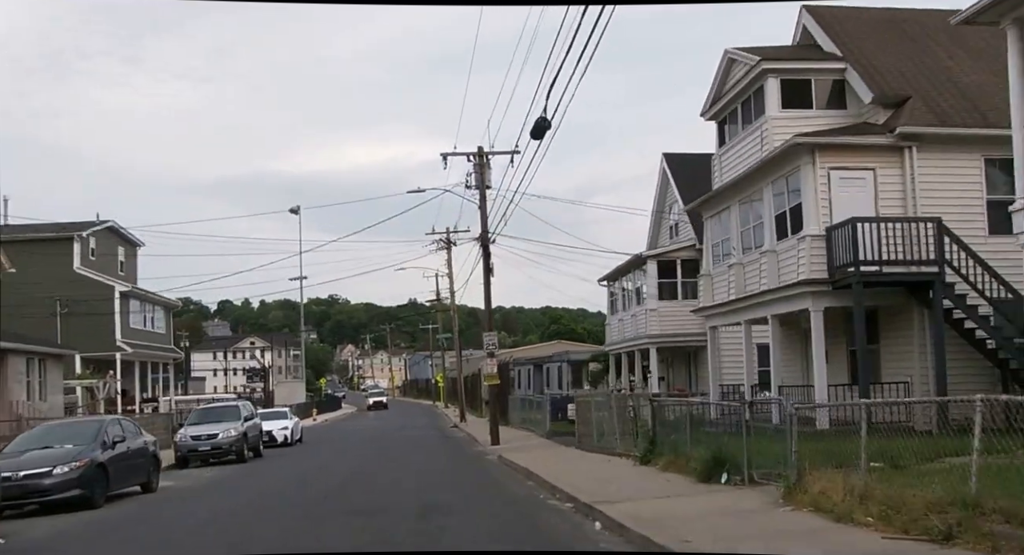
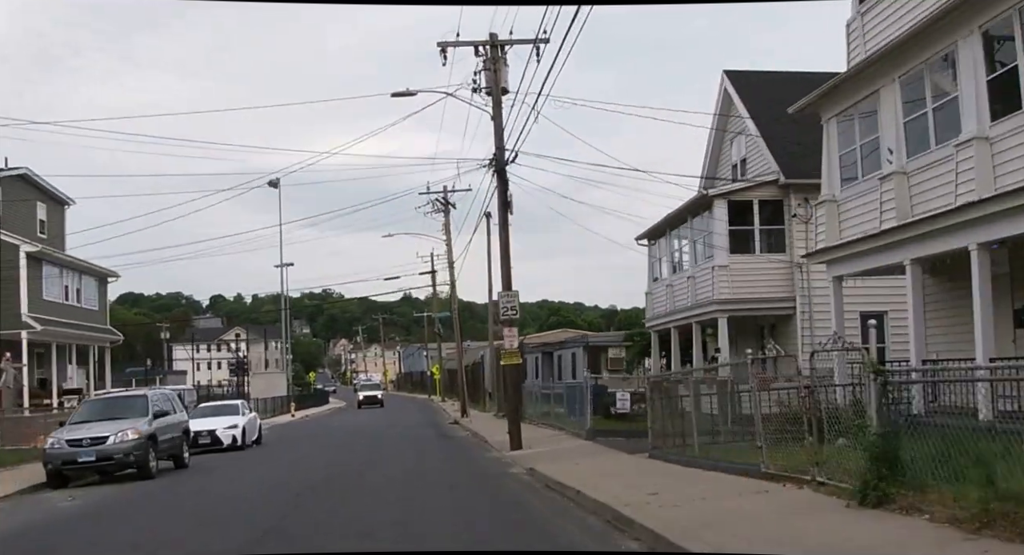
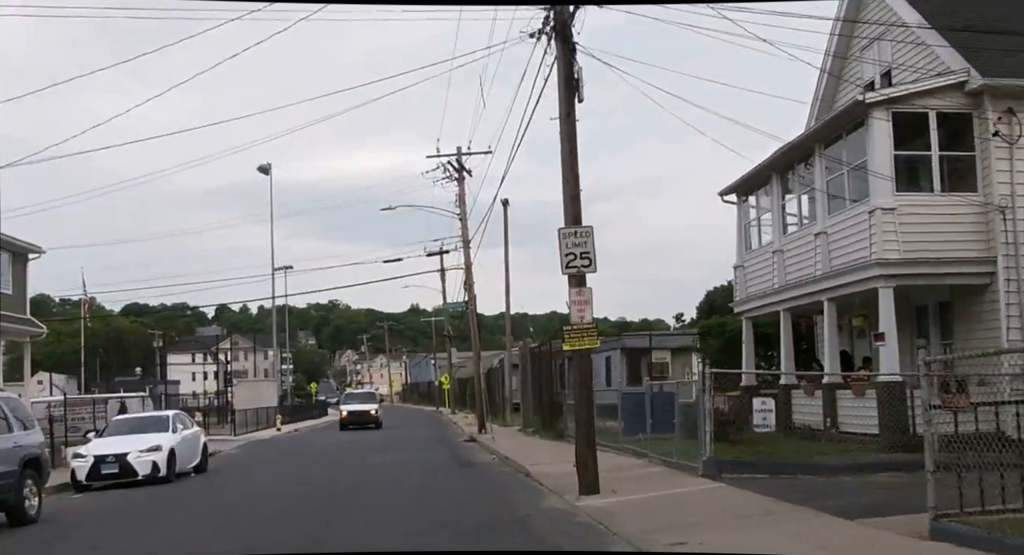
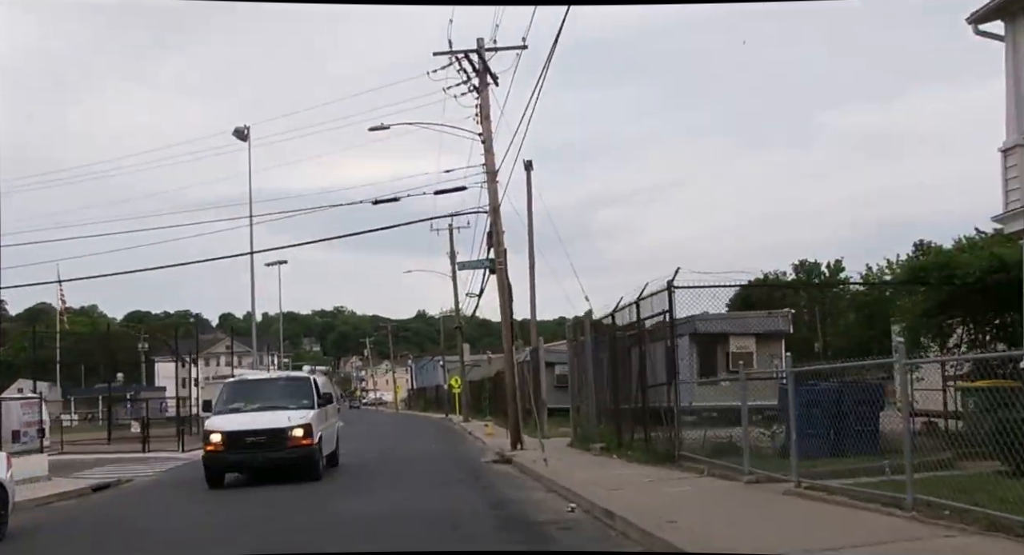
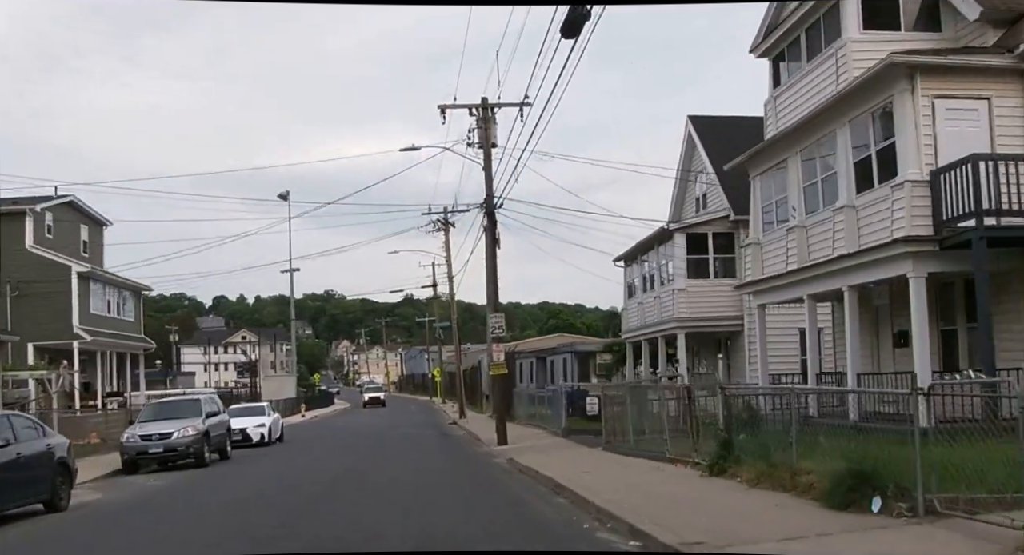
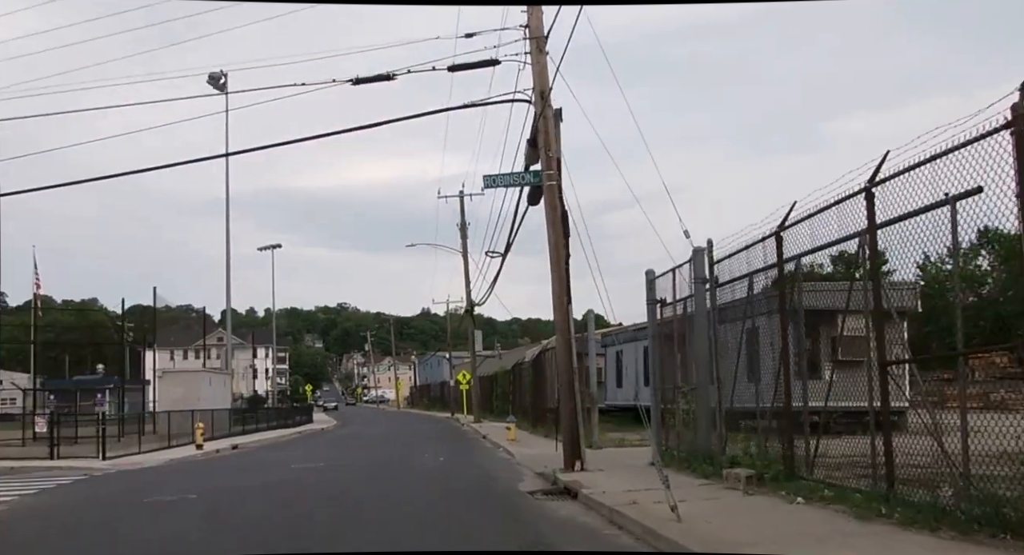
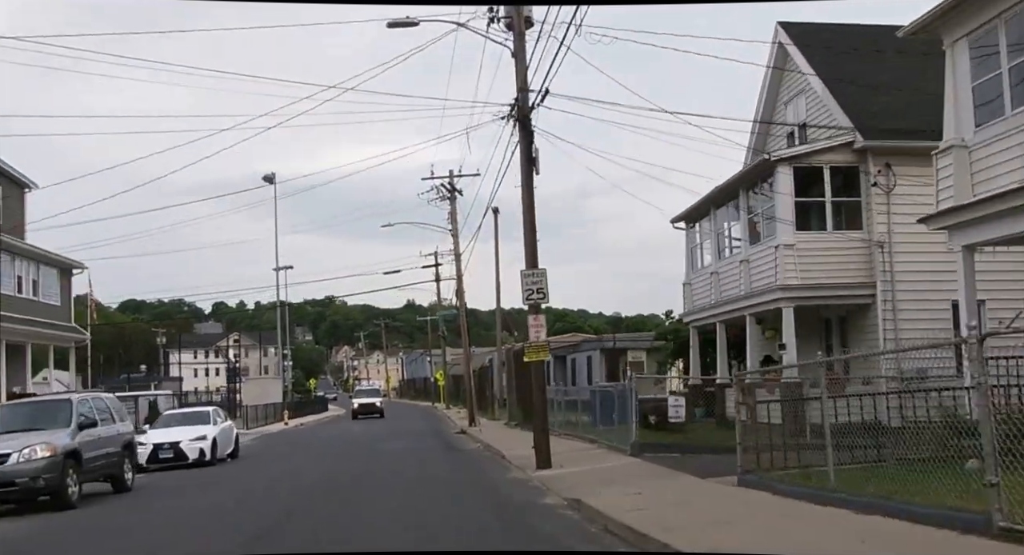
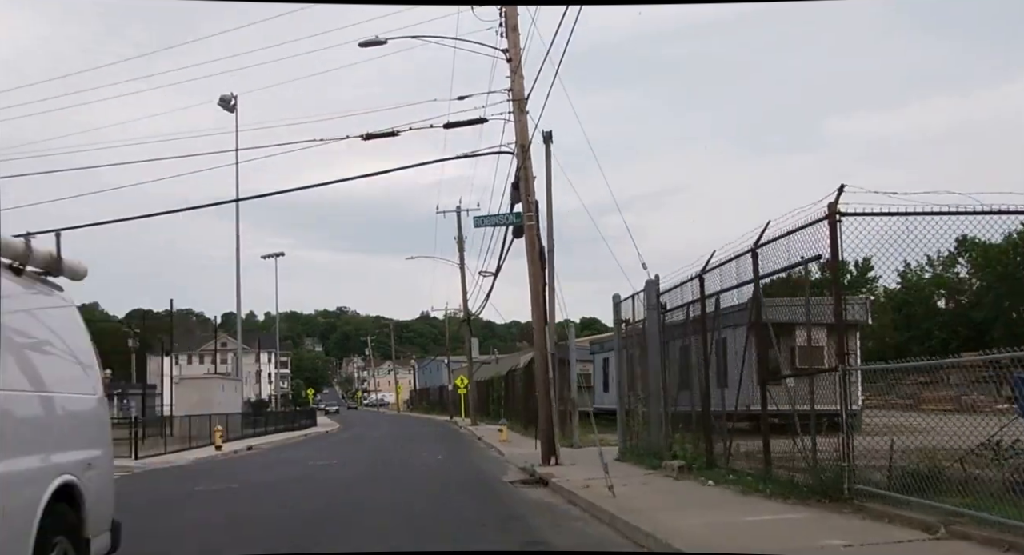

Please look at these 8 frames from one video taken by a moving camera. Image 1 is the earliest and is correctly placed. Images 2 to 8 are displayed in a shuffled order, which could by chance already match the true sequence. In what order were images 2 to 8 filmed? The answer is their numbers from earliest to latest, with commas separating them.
5, 2, 7, 3, 4, 8, 6
